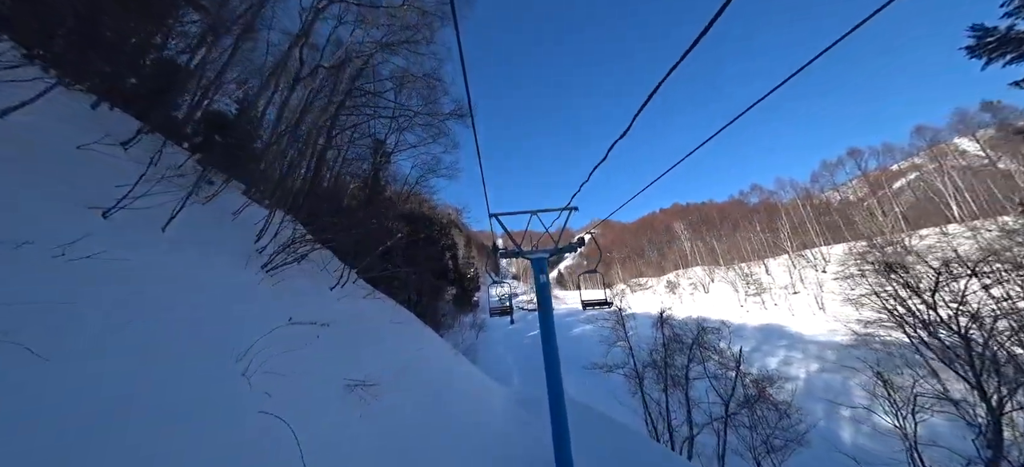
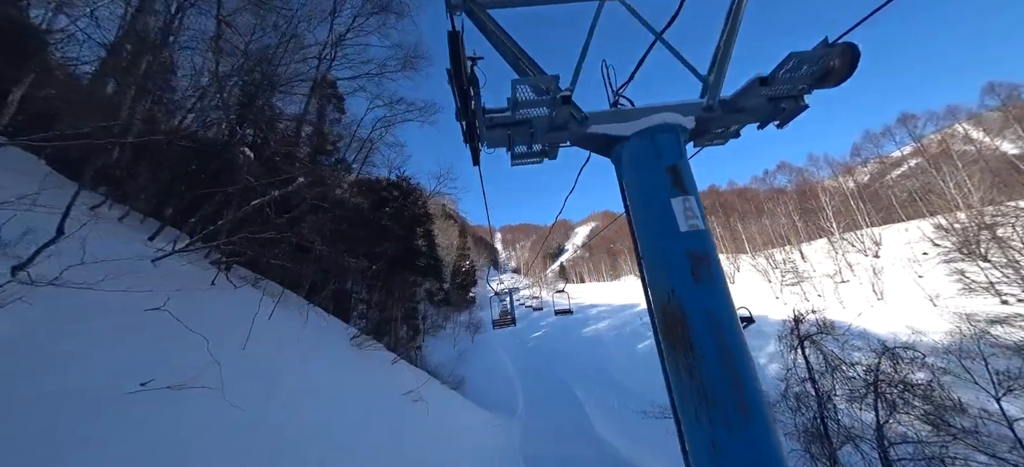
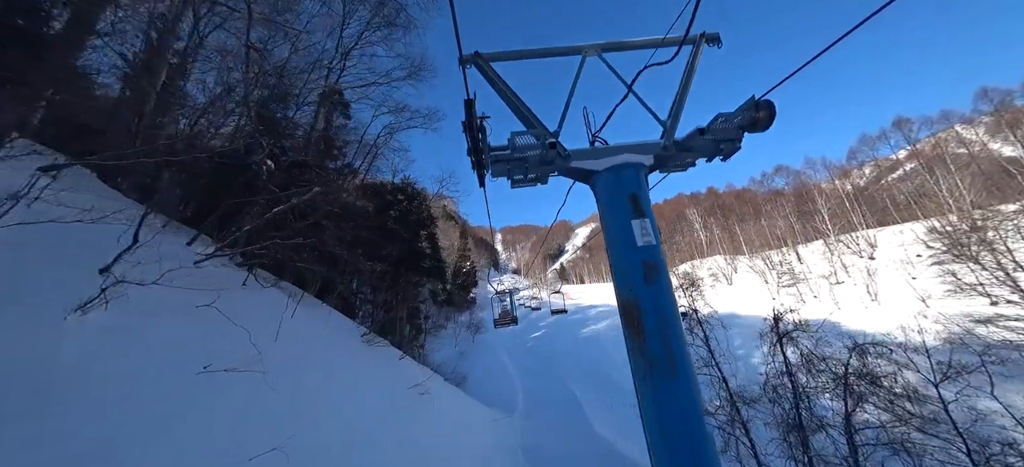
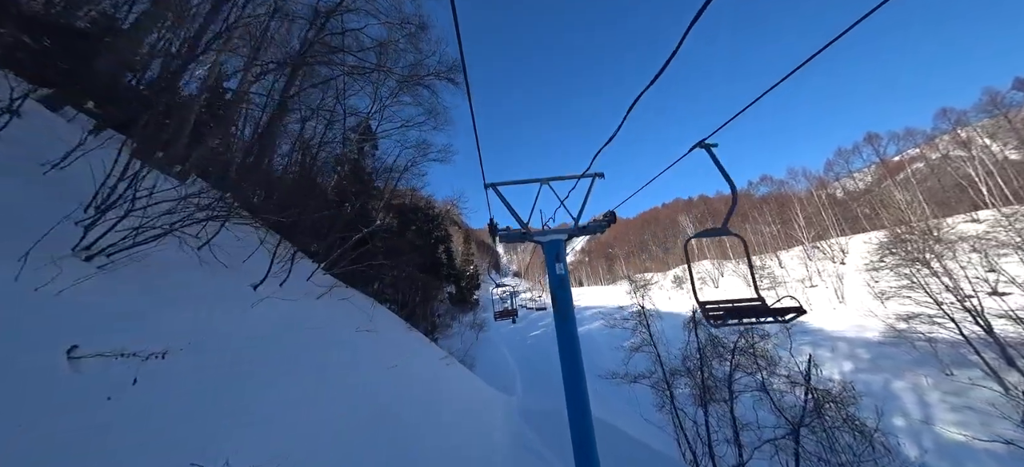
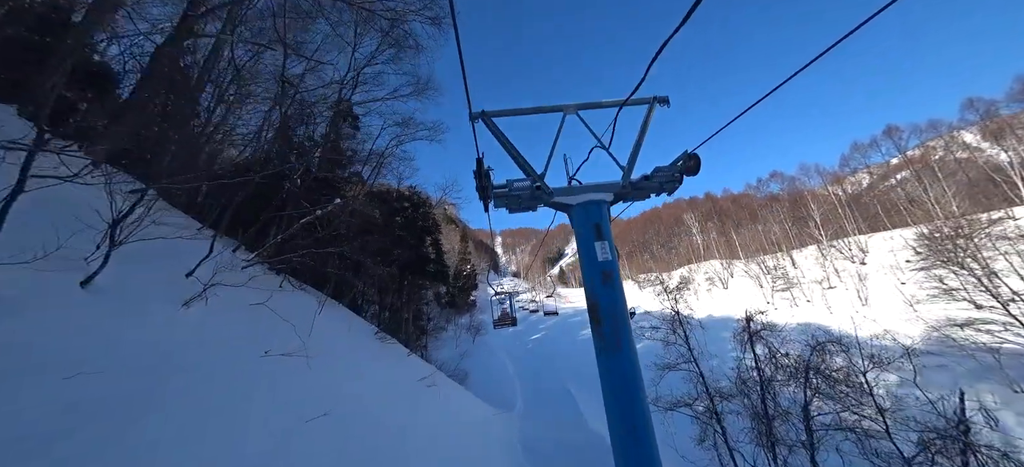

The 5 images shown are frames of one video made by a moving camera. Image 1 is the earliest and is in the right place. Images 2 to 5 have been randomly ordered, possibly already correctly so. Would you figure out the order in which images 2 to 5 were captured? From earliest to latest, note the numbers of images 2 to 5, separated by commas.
4, 5, 3, 2
